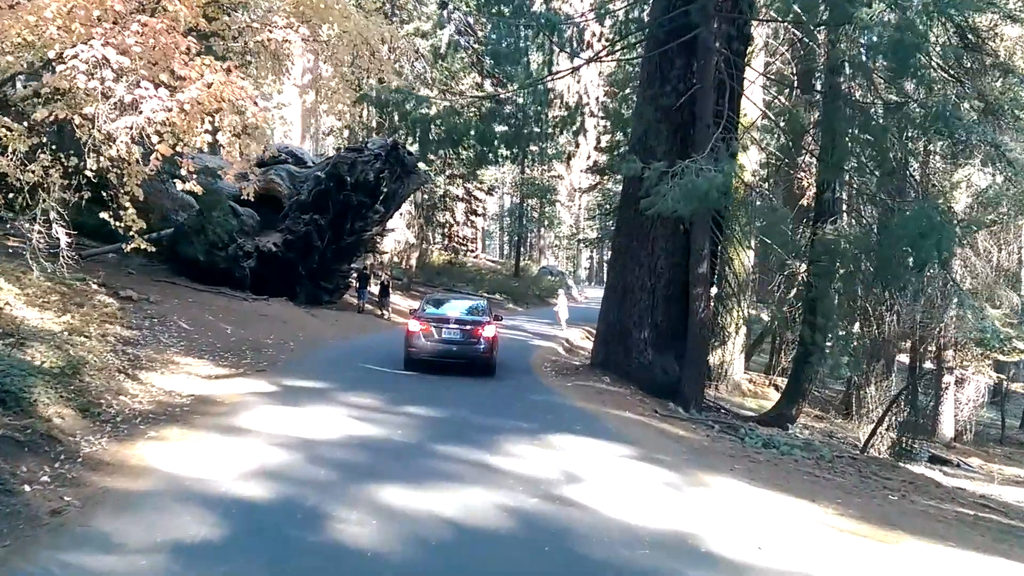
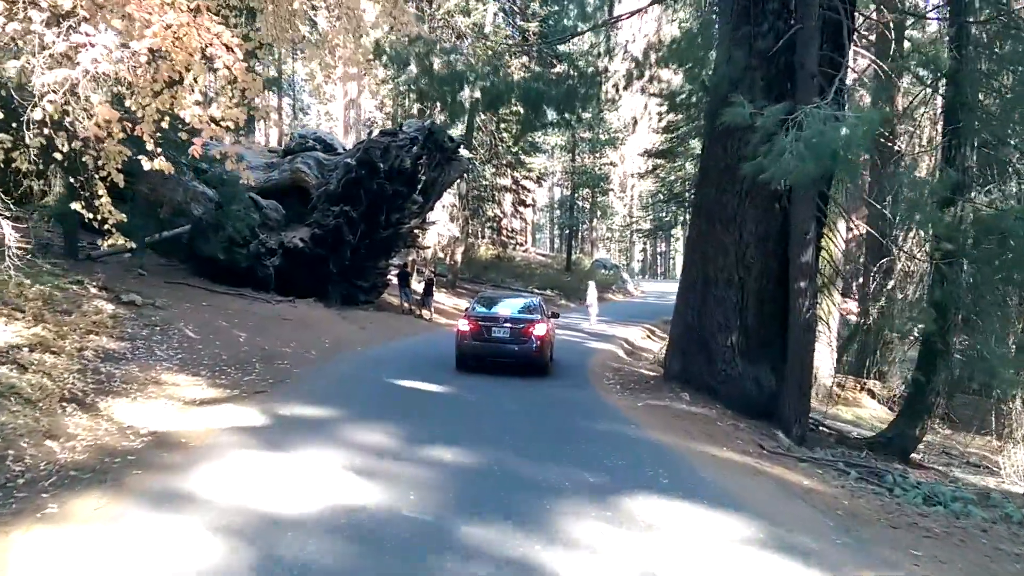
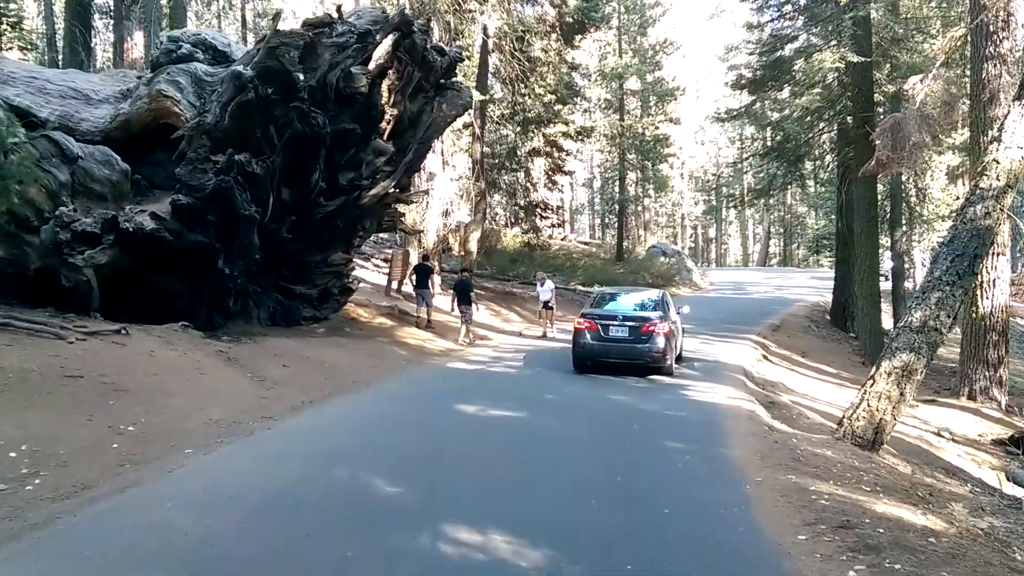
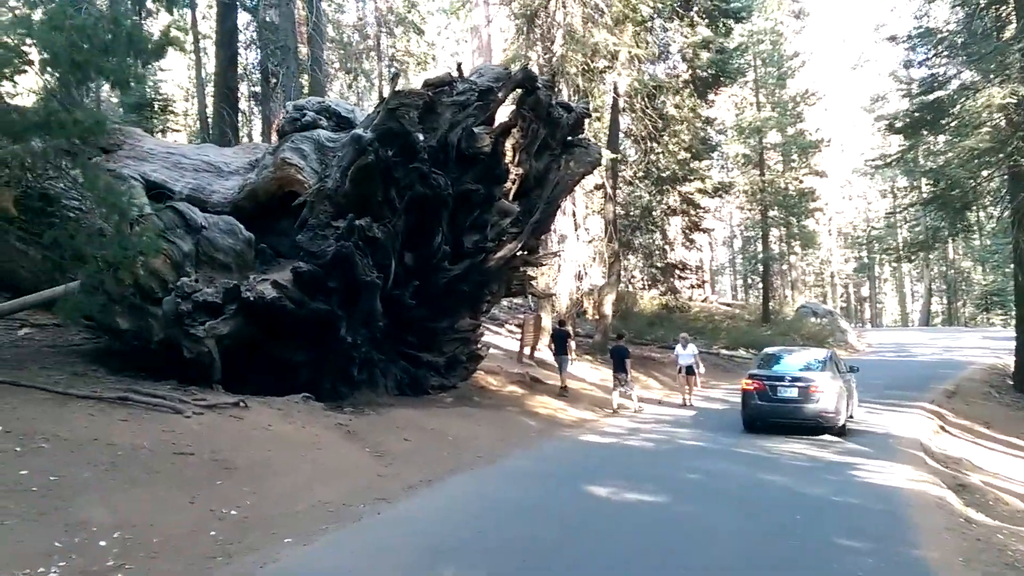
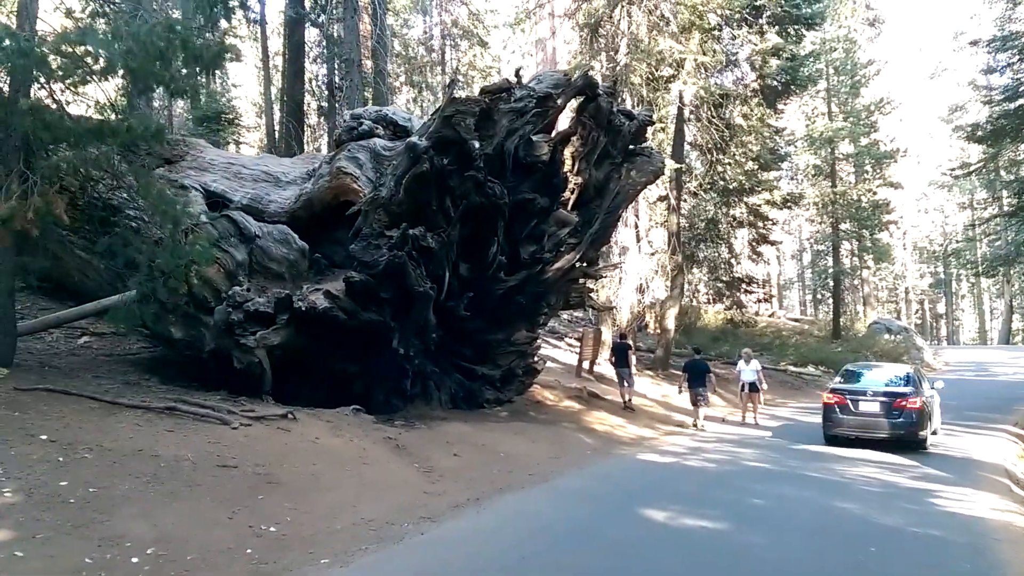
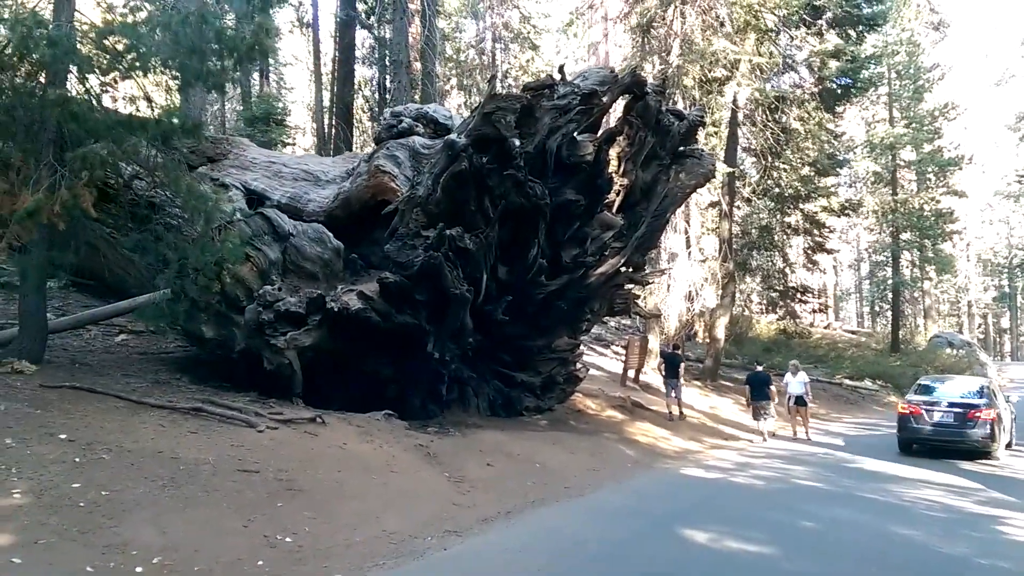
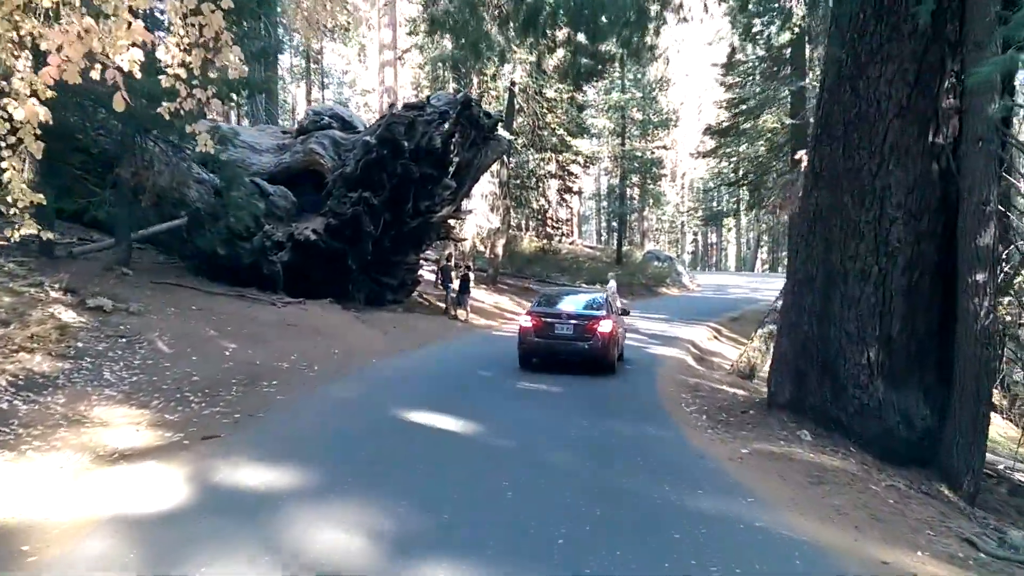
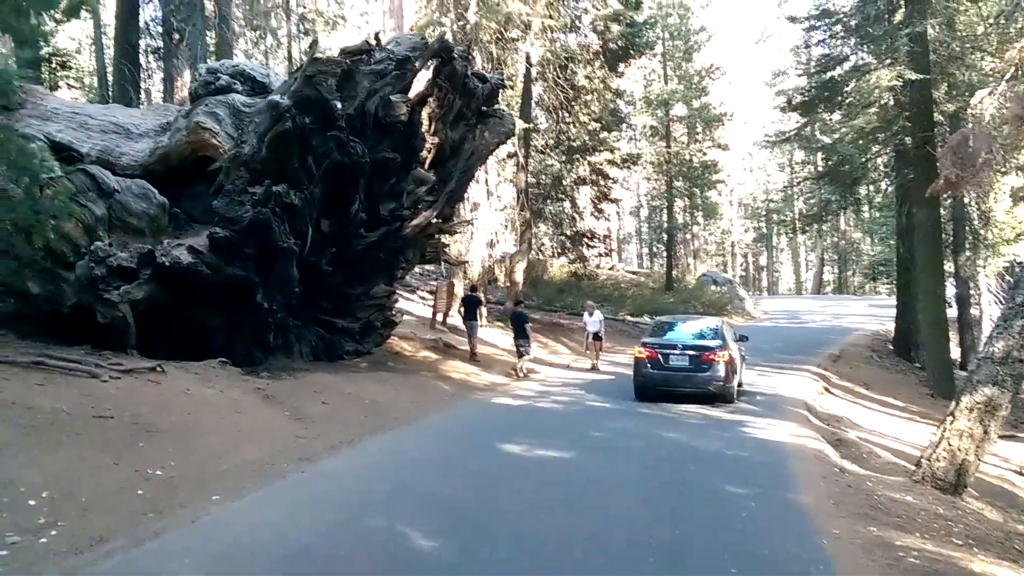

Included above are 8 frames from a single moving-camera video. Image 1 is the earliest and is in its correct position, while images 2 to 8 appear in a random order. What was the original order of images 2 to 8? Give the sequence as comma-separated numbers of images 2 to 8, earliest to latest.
2, 7, 3, 8, 4, 5, 6
